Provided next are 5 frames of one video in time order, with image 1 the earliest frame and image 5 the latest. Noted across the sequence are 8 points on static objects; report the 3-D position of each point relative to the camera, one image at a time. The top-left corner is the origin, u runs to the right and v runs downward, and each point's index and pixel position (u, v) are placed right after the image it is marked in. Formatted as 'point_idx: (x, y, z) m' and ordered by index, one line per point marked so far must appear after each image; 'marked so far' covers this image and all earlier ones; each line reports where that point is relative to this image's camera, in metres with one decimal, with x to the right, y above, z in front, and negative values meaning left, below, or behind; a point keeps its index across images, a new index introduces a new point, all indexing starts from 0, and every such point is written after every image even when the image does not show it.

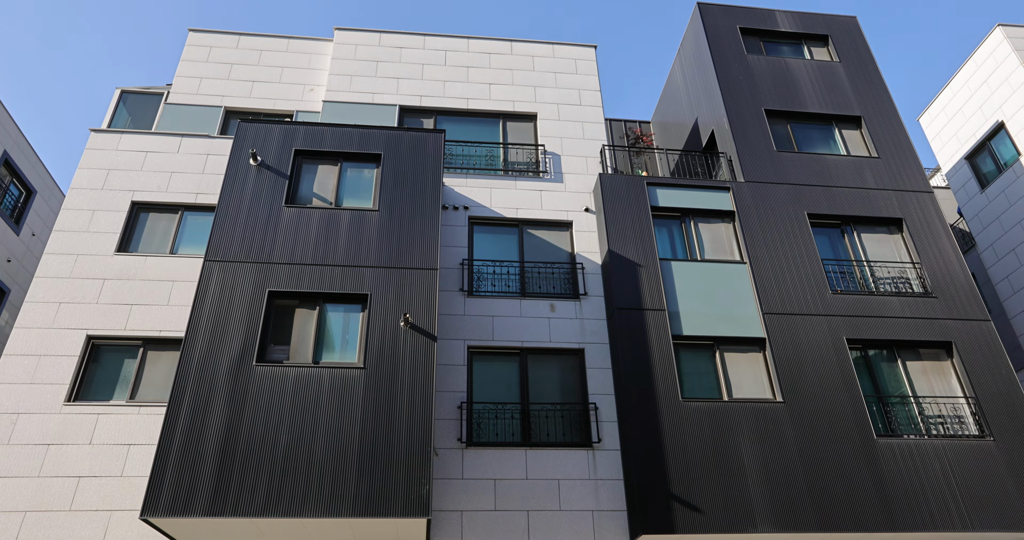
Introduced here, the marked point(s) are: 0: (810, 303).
0: (+6.0, -0.7, +13.7) m
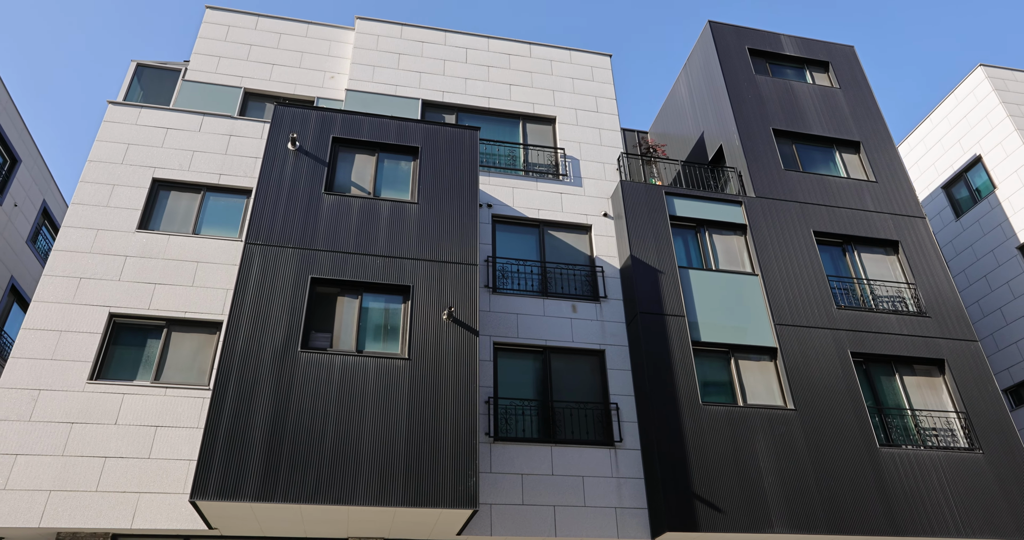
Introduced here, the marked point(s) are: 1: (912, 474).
0: (+6.4, -1.0, +14.3) m
1: (+7.5, -3.8, +12.8) m
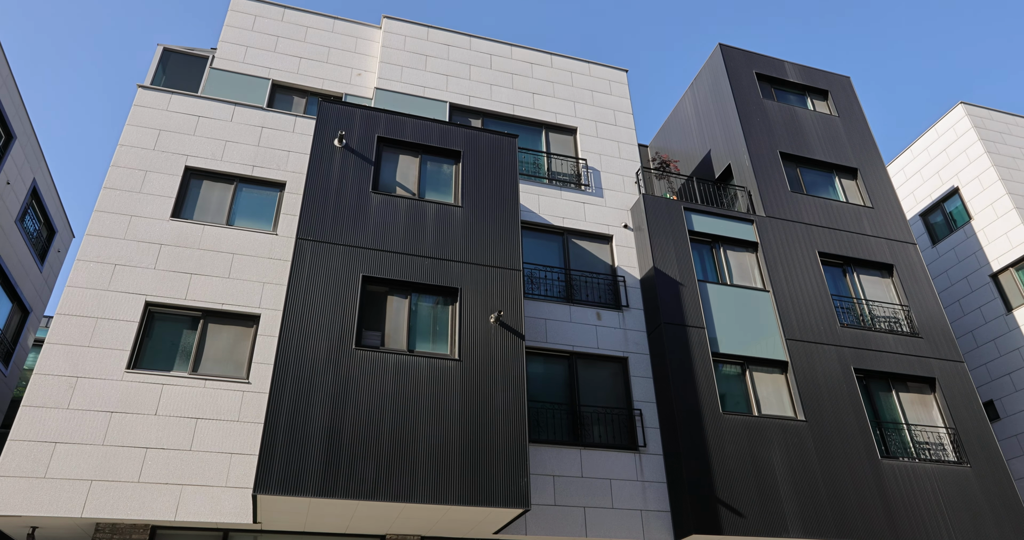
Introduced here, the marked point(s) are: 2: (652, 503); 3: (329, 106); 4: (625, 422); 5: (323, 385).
0: (+6.9, -1.4, +15.1) m
1: (+7.9, -4.2, +13.7) m
2: (+2.6, -4.3, +12.5) m
3: (-3.4, +3.0, +12.7) m
4: (+2.2, -3.0, +13.3) m
5: (-2.8, -1.7, +10.1) m
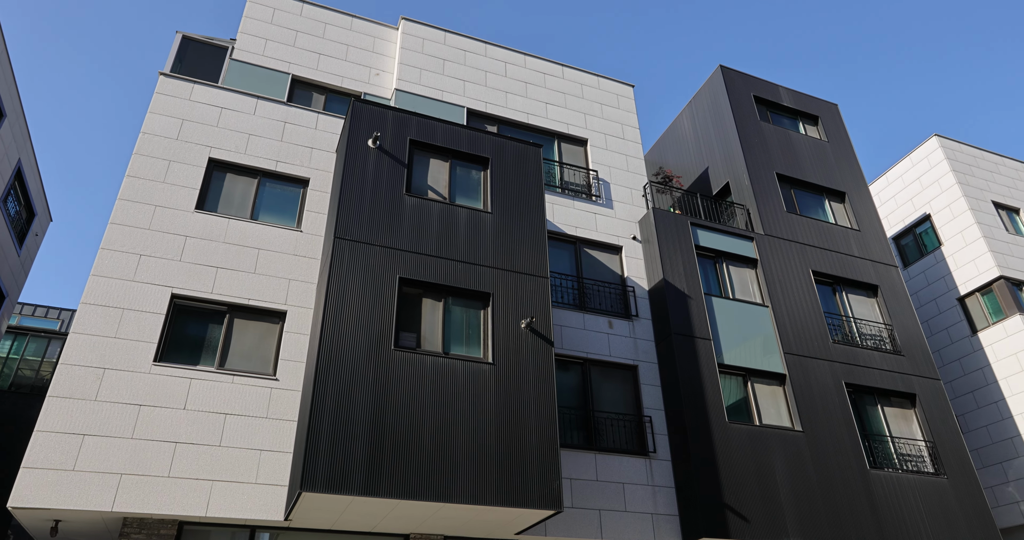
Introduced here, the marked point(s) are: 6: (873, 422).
0: (+7.1, -1.8, +15.9) m
1: (+8.1, -4.7, +14.5) m
2: (+2.8, -4.5, +13.0) m
3: (-2.8, +3.1, +12.8) m
4: (+2.5, -3.2, +13.7) m
5: (-2.2, -1.7, +10.2) m
6: (+8.3, -3.5, +15.7) m
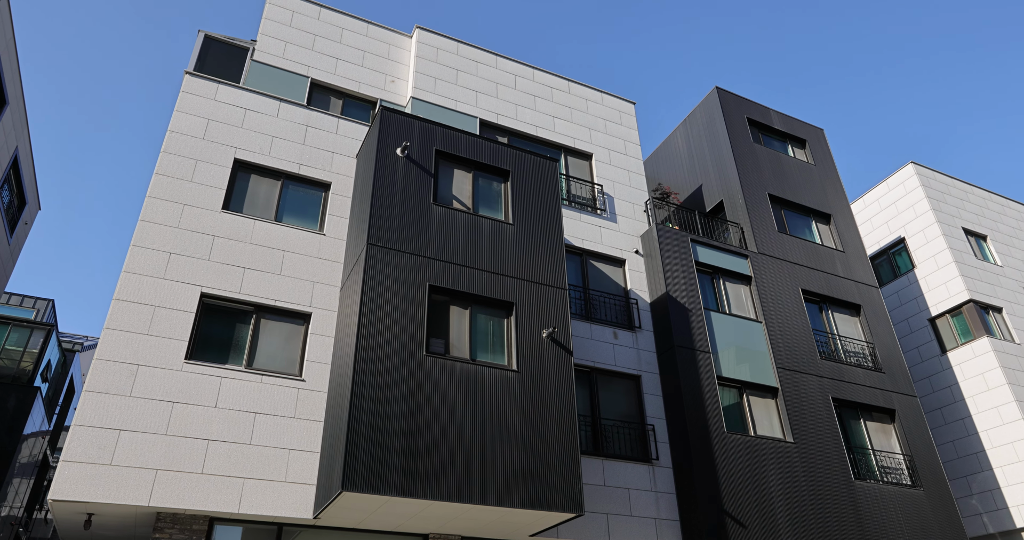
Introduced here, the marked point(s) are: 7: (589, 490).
0: (+7.2, -2.3, +16.7) m
1: (+8.2, -5.2, +15.4) m
2: (+3.0, -4.8, +13.6) m
3: (-2.3, +3.0, +13.1) m
4: (+2.7, -3.5, +14.3) m
5: (-1.8, -1.8, +10.5) m
6: (+8.3, -4.0, +16.6) m
7: (+1.4, -4.2, +13.1) m
